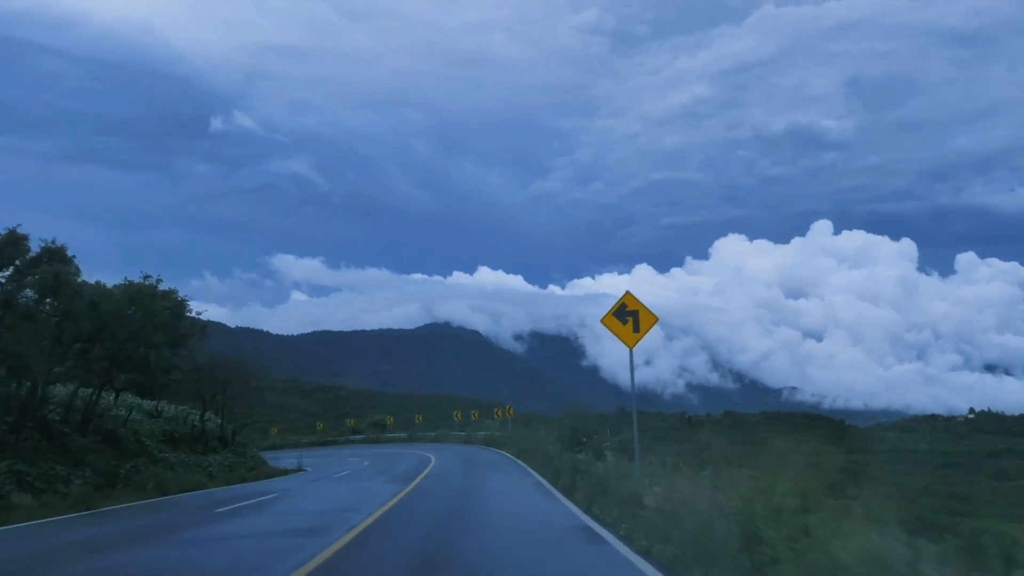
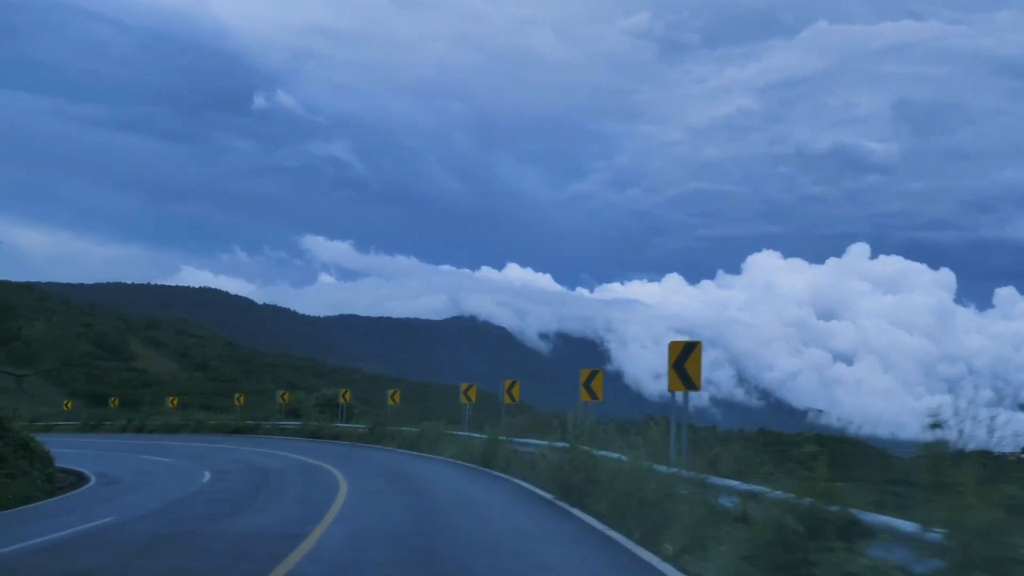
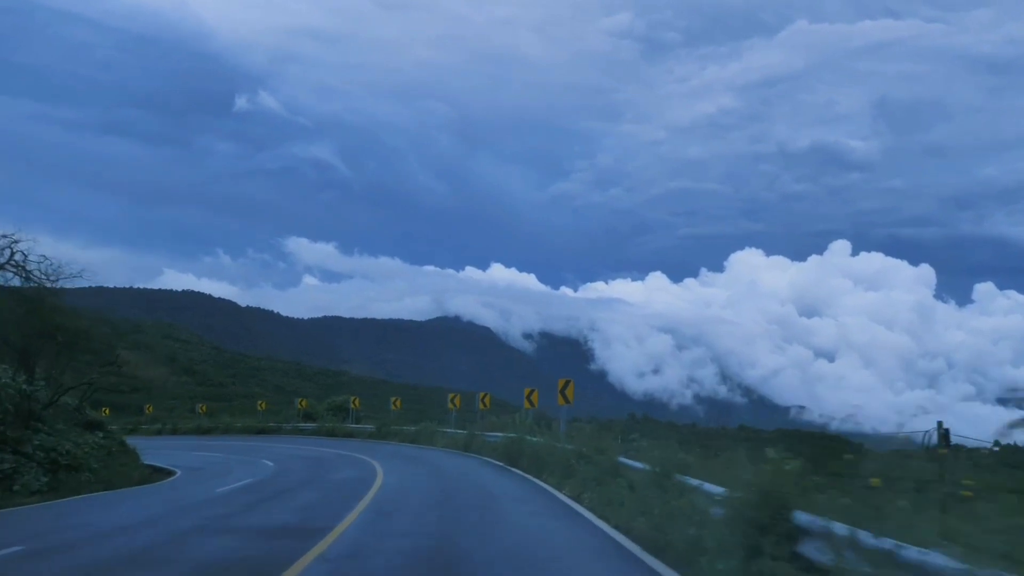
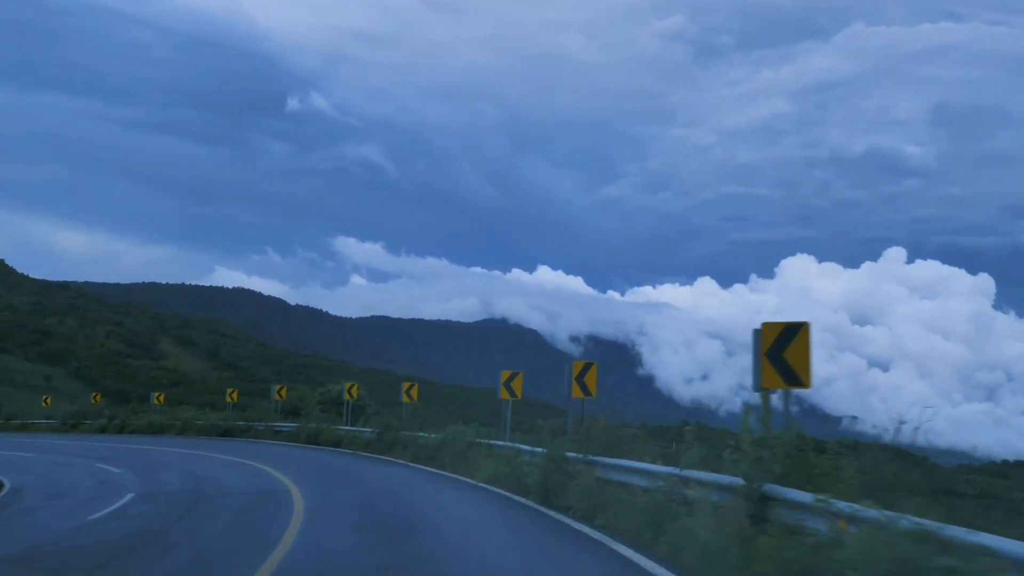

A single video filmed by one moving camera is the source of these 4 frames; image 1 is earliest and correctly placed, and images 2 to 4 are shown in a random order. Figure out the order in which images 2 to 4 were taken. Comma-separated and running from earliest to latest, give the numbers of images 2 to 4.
3, 2, 4
